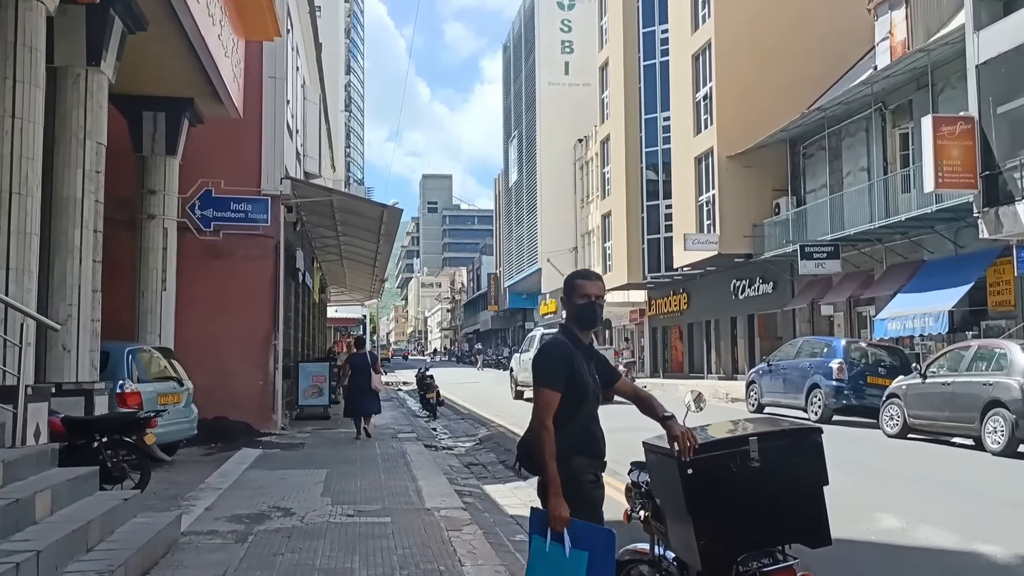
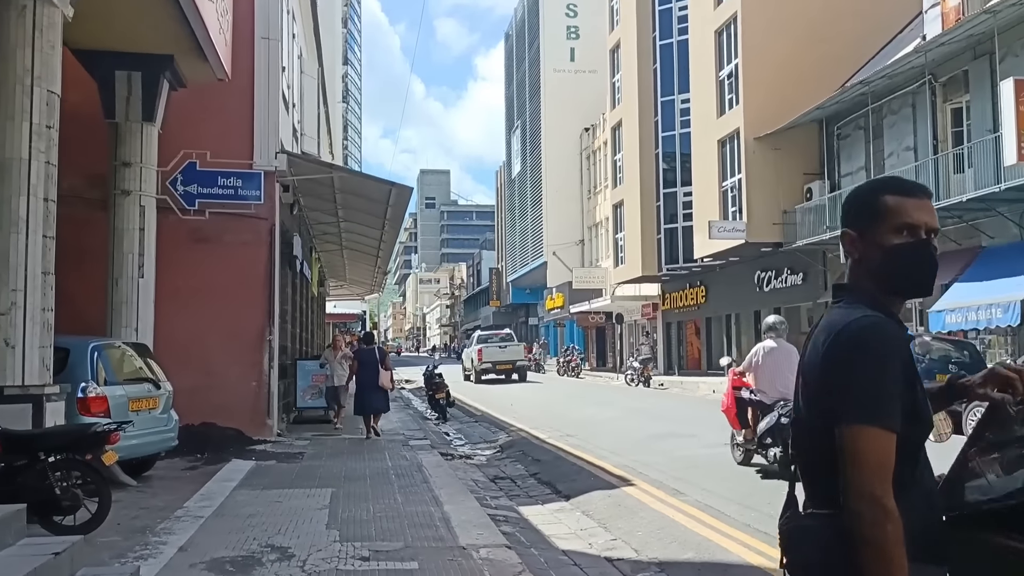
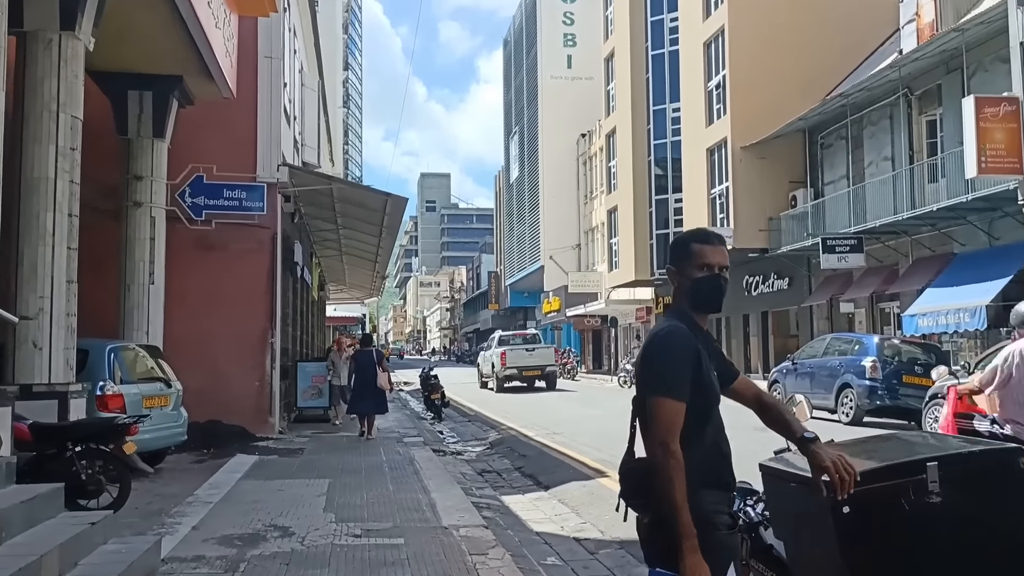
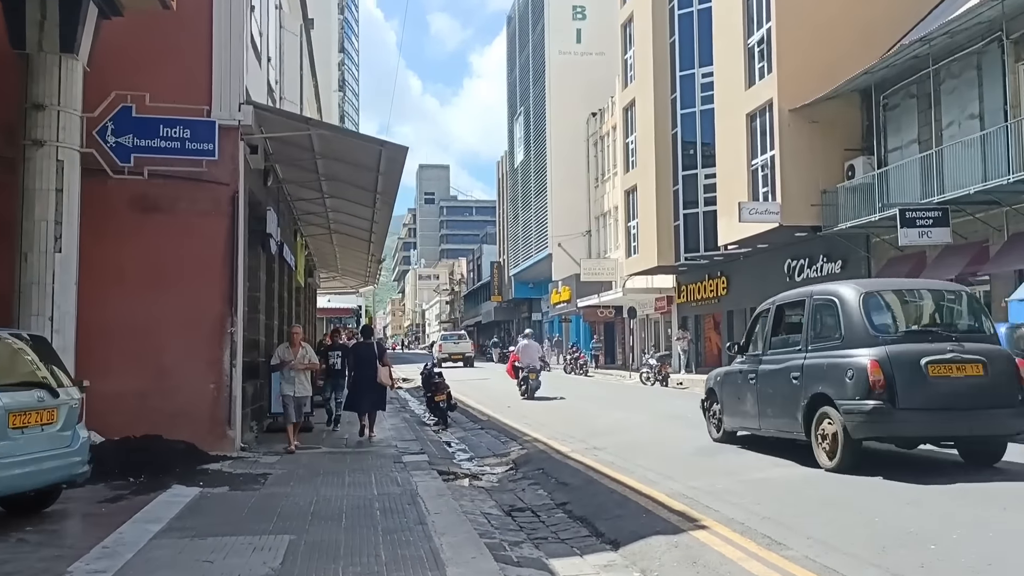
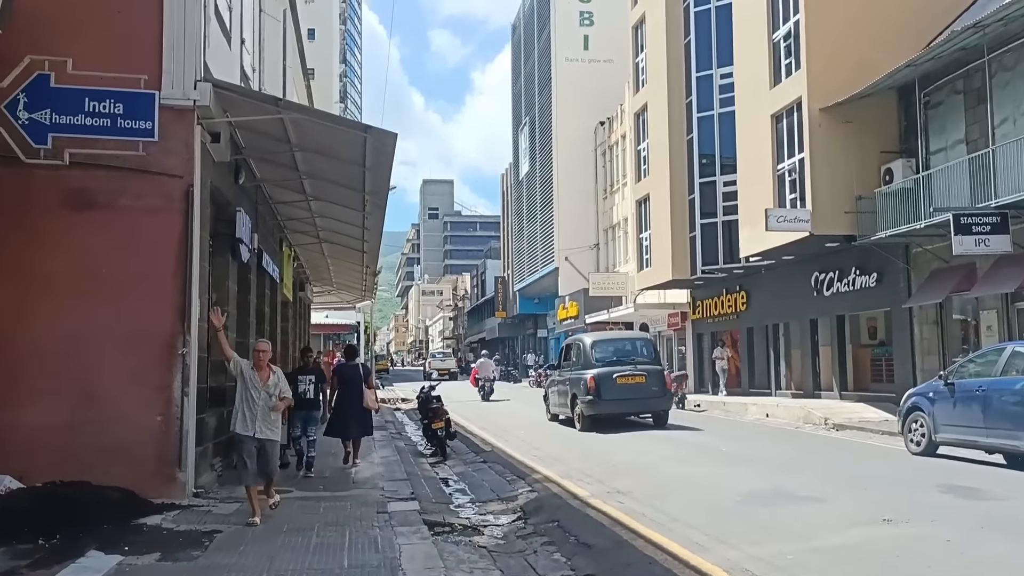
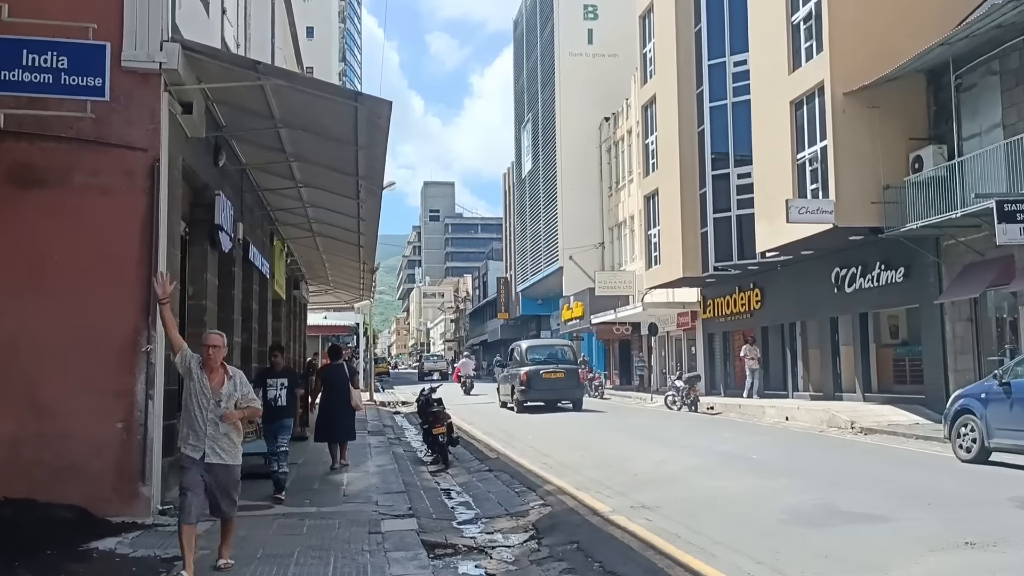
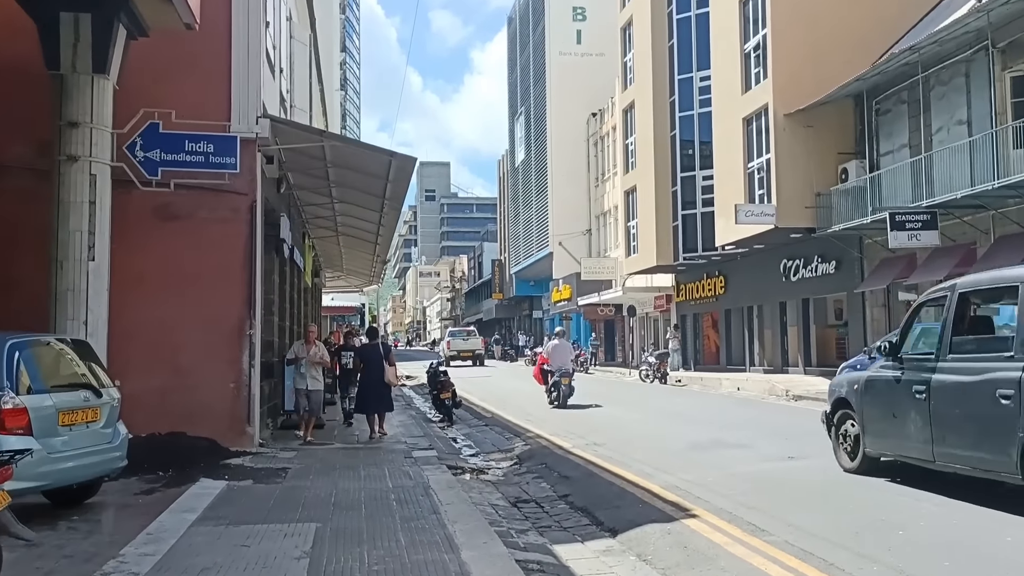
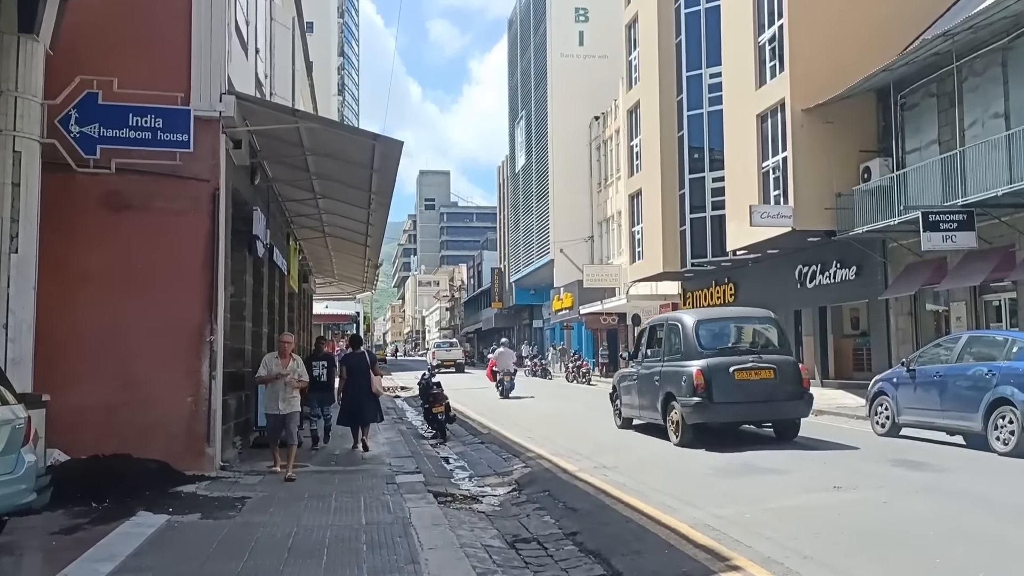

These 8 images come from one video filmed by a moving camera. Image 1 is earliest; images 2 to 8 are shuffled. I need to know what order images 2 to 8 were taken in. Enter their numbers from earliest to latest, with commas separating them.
3, 2, 7, 4, 8, 5, 6
